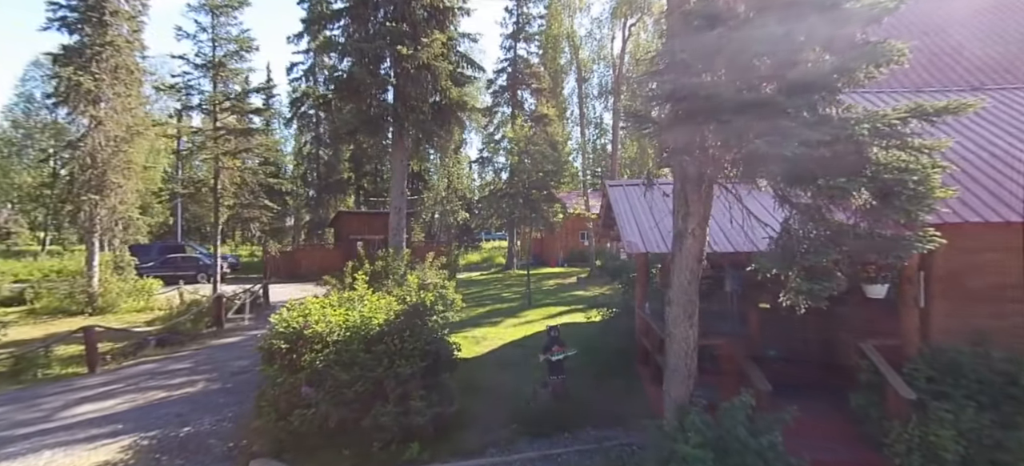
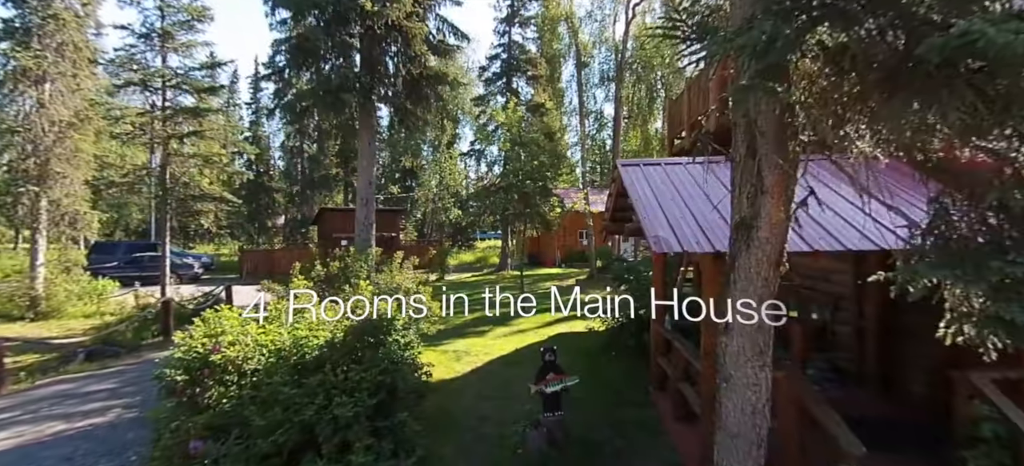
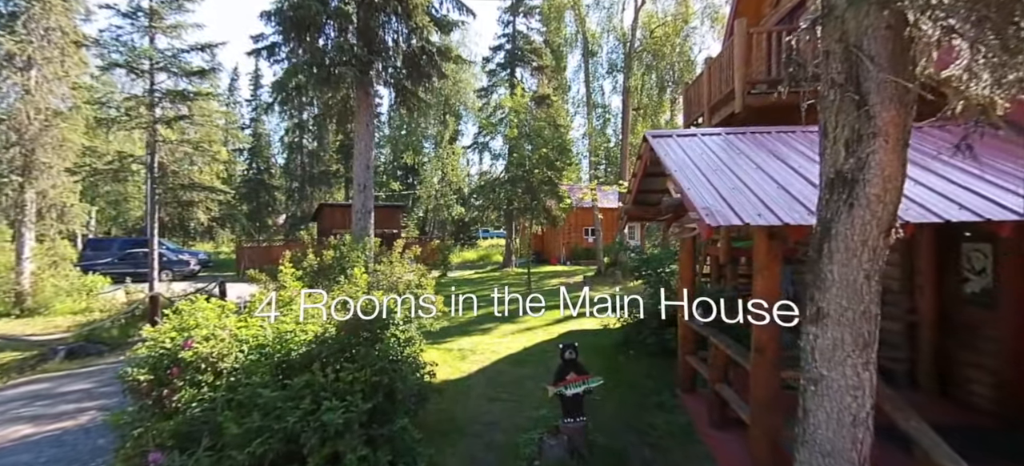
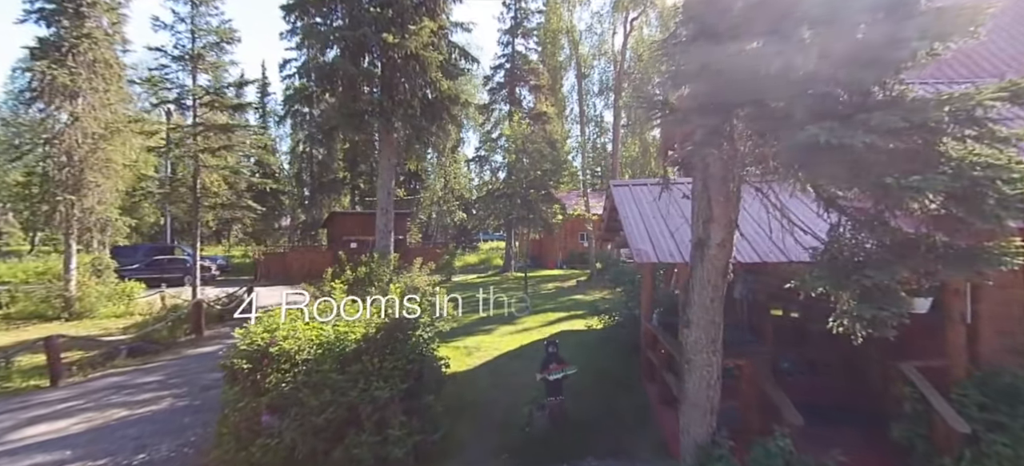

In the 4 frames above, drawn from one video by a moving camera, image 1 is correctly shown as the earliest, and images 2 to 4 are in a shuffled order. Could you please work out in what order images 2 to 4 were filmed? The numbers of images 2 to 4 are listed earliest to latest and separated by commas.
4, 2, 3
